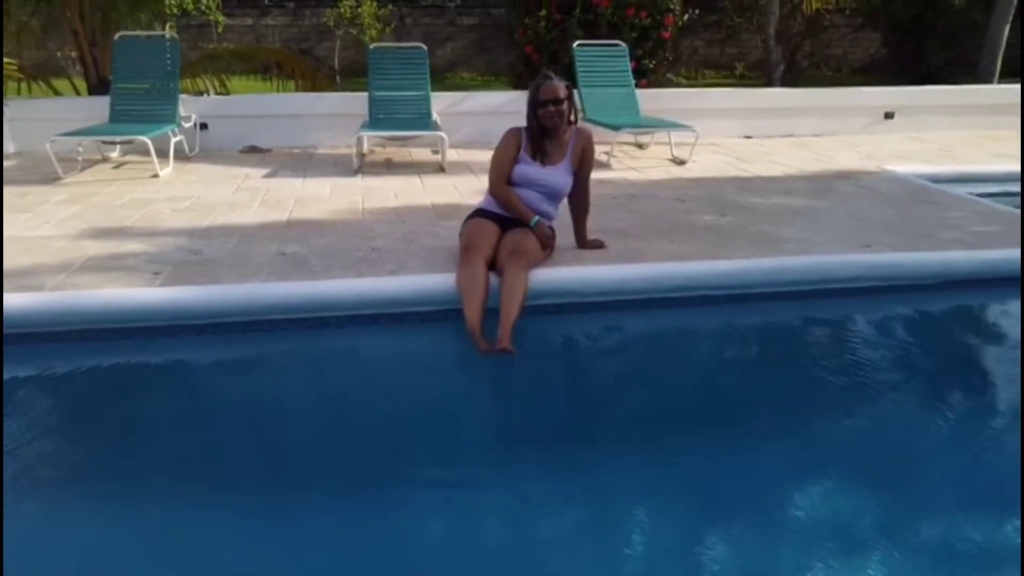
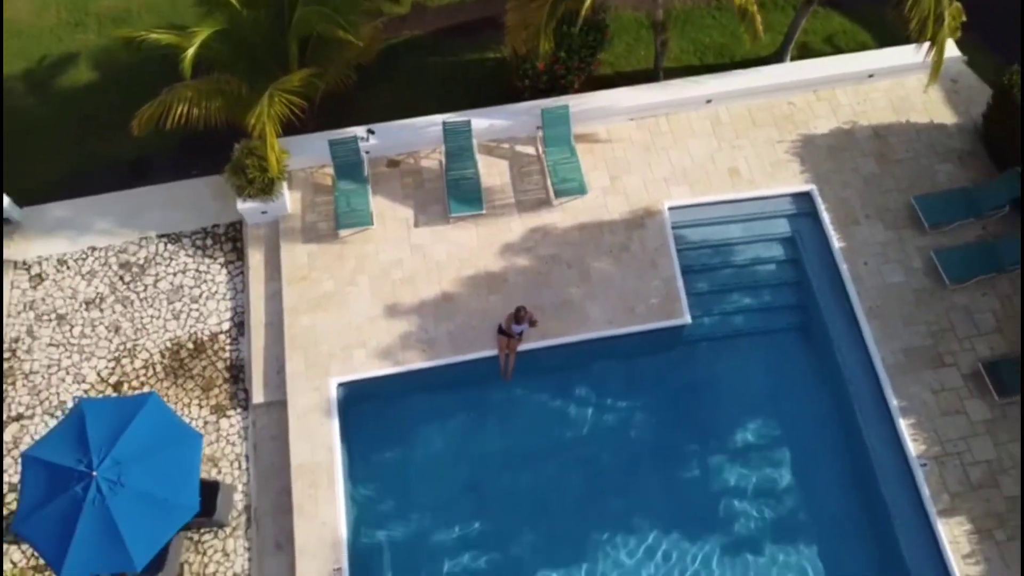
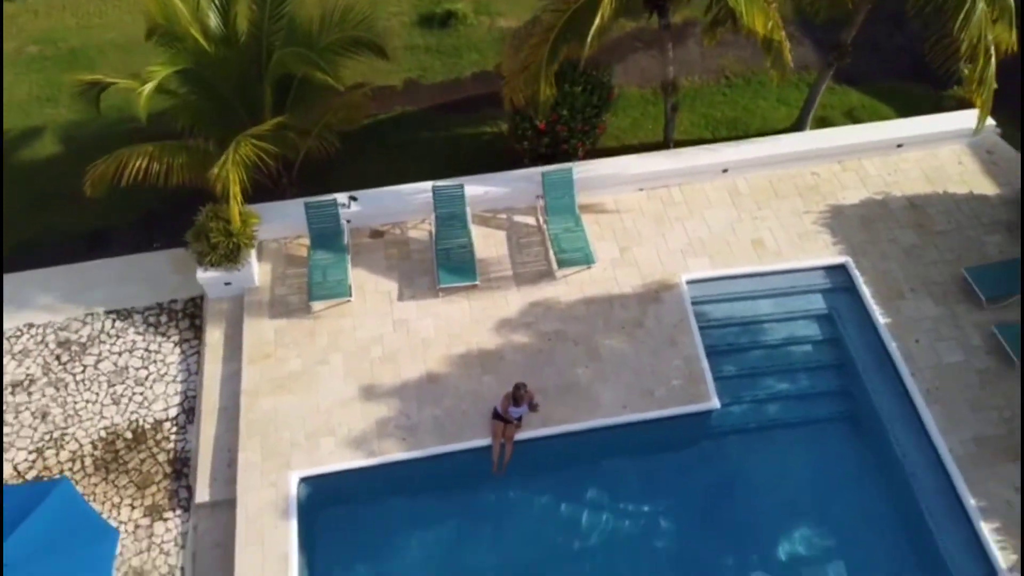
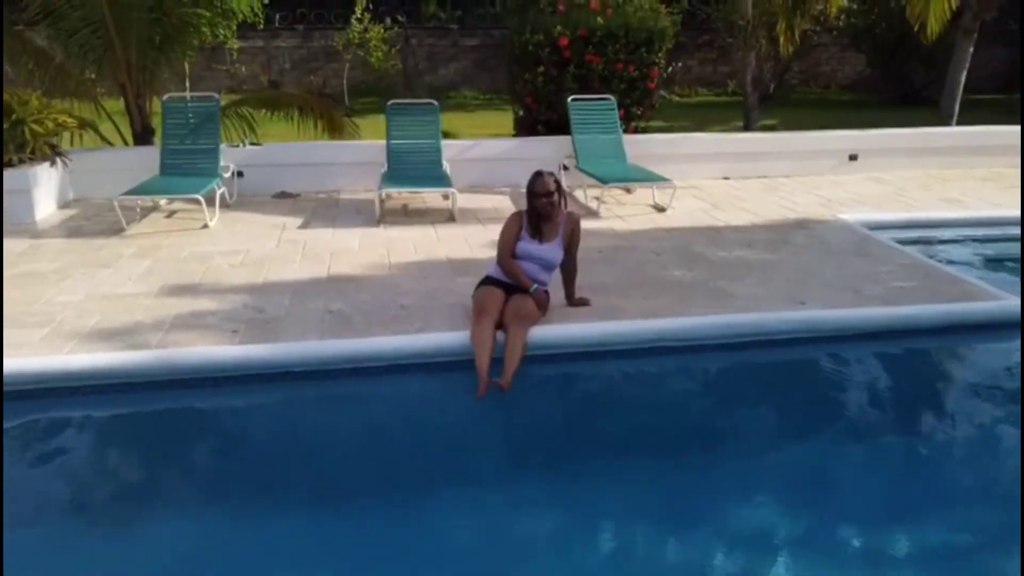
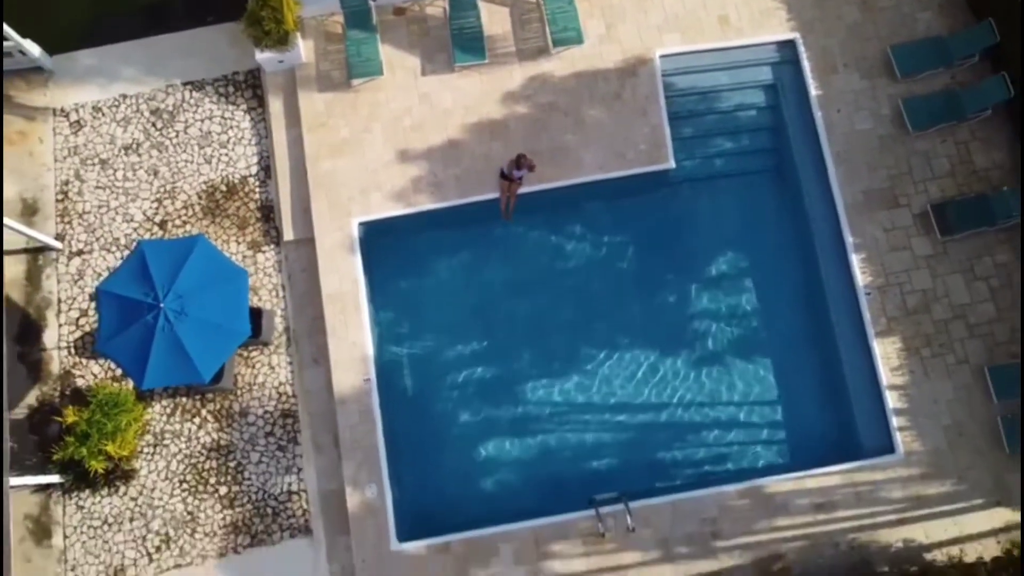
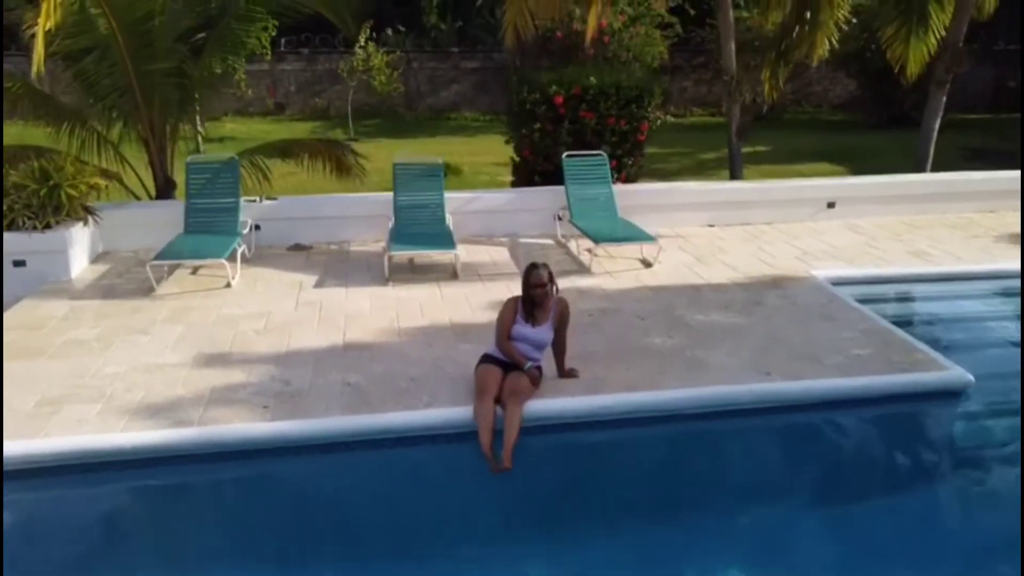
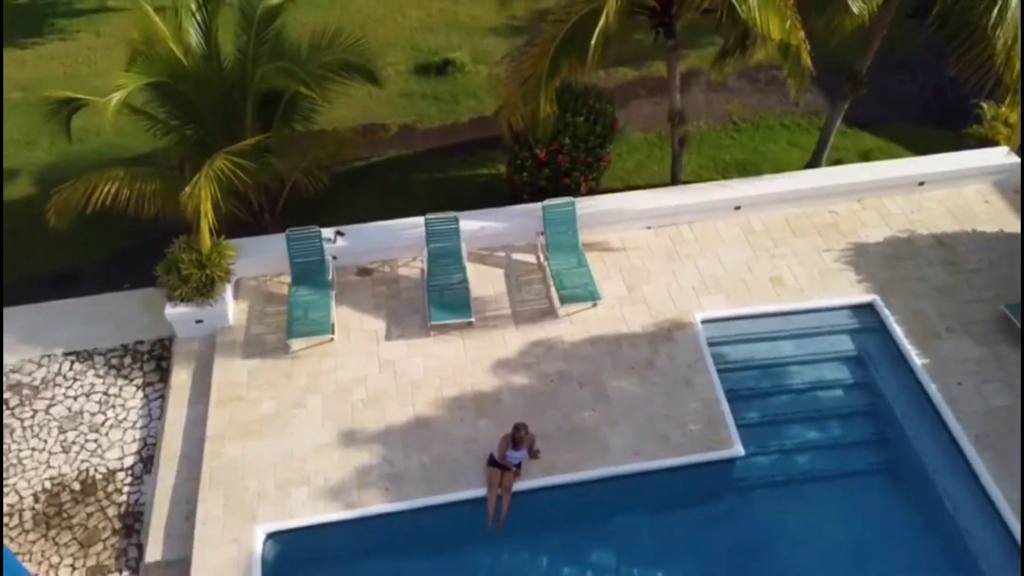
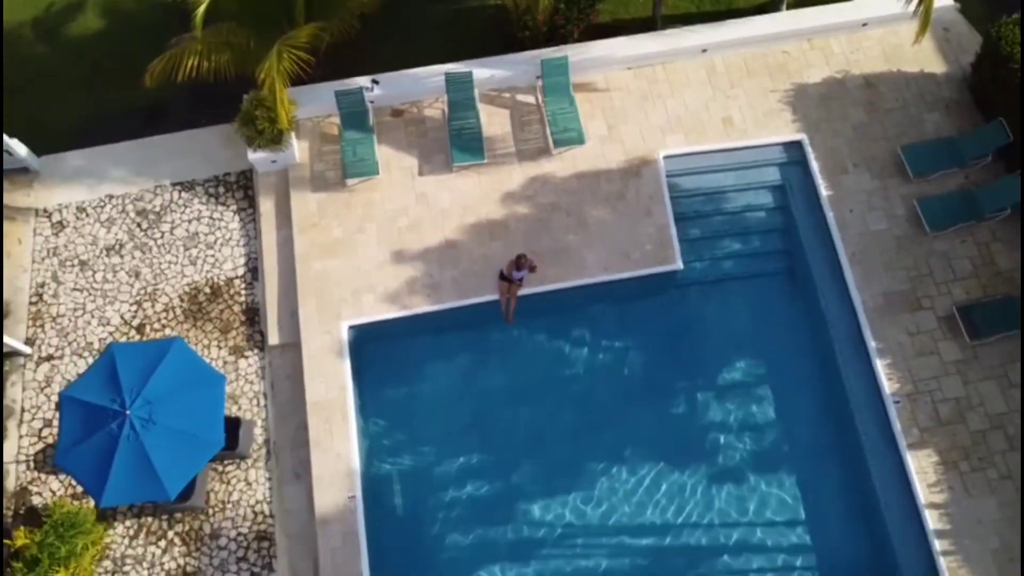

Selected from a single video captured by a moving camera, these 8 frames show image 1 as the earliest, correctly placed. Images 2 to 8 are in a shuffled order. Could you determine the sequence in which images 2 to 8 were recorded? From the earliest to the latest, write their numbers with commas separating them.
4, 6, 7, 3, 2, 8, 5
